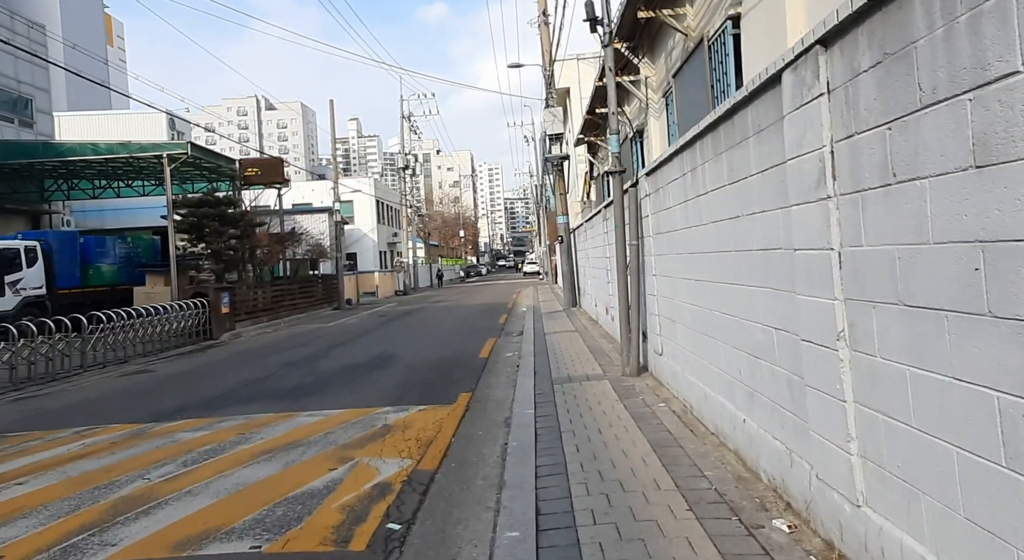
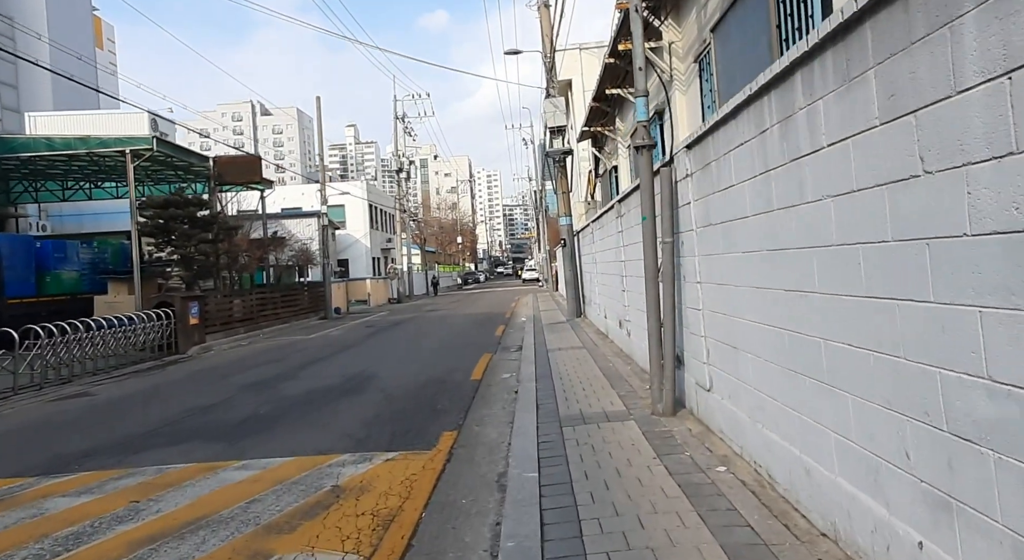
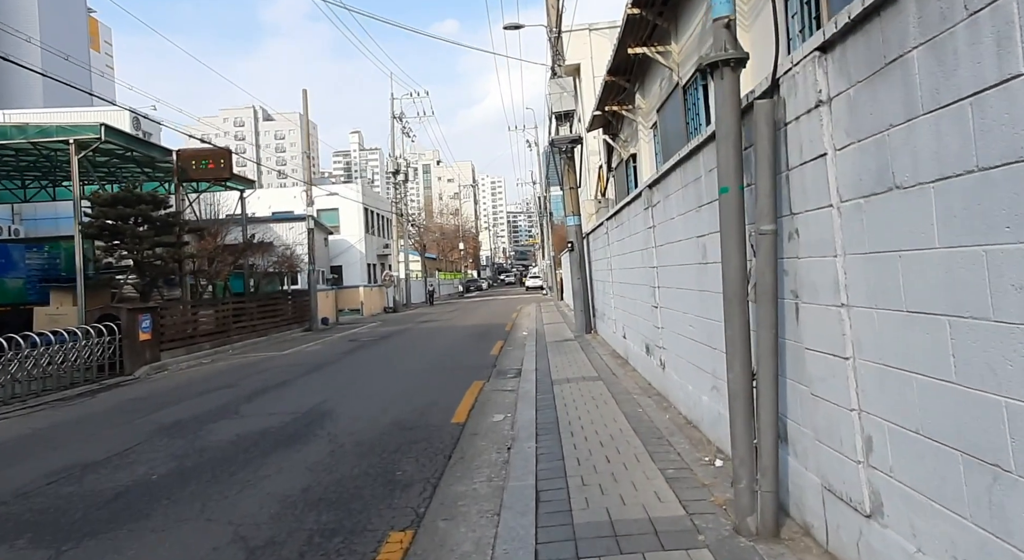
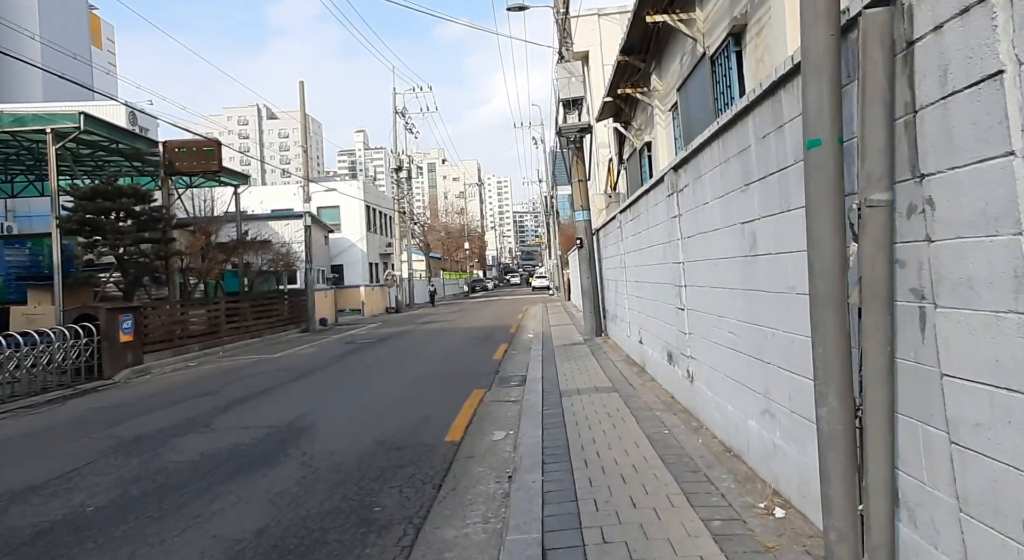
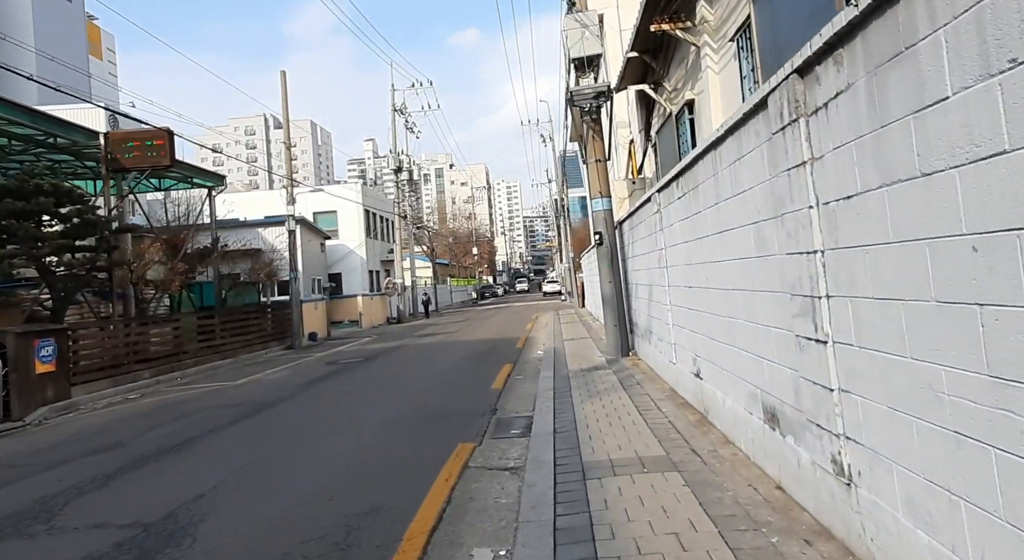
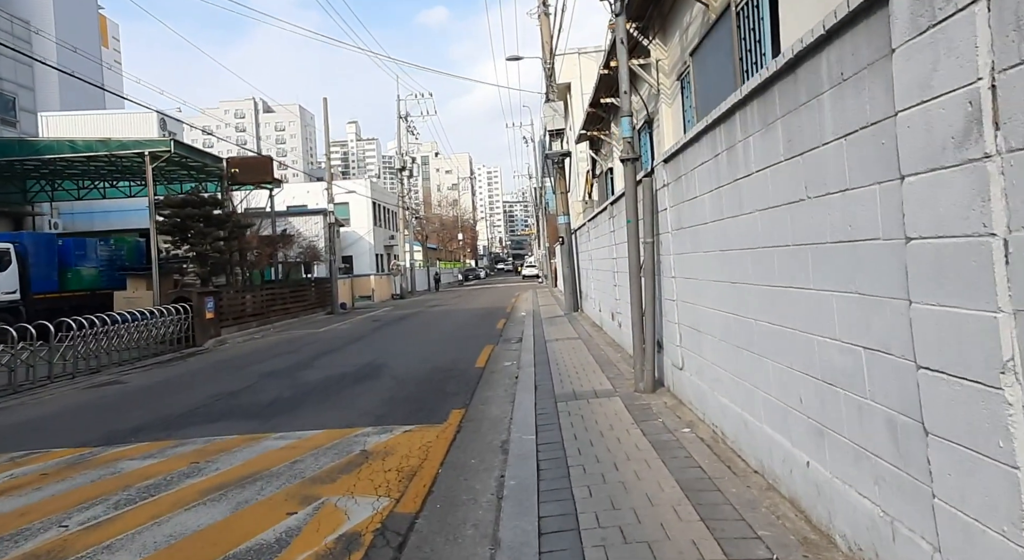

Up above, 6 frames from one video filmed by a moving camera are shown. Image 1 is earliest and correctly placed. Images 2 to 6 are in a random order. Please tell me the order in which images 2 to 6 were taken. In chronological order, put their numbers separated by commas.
6, 2, 3, 4, 5
